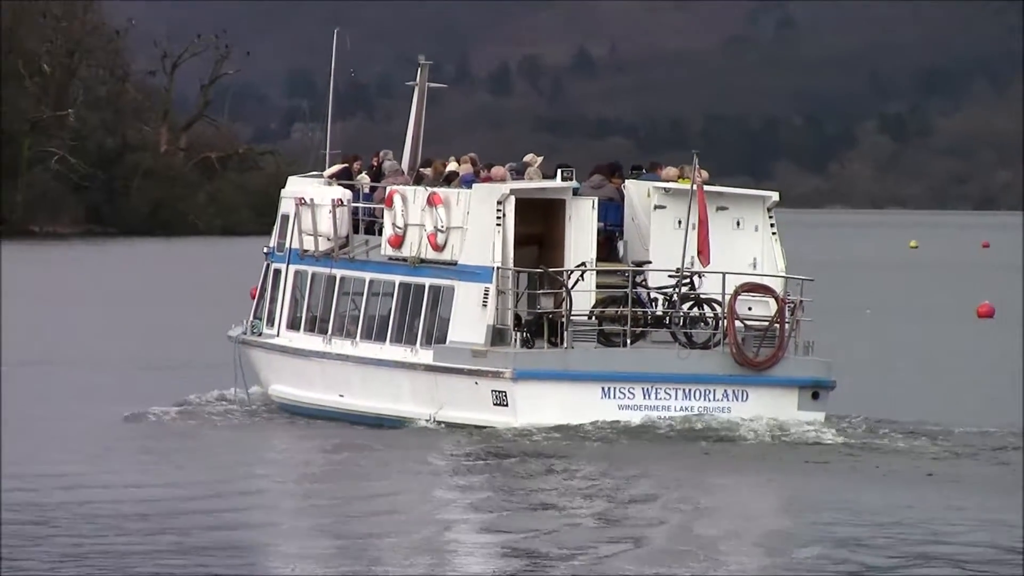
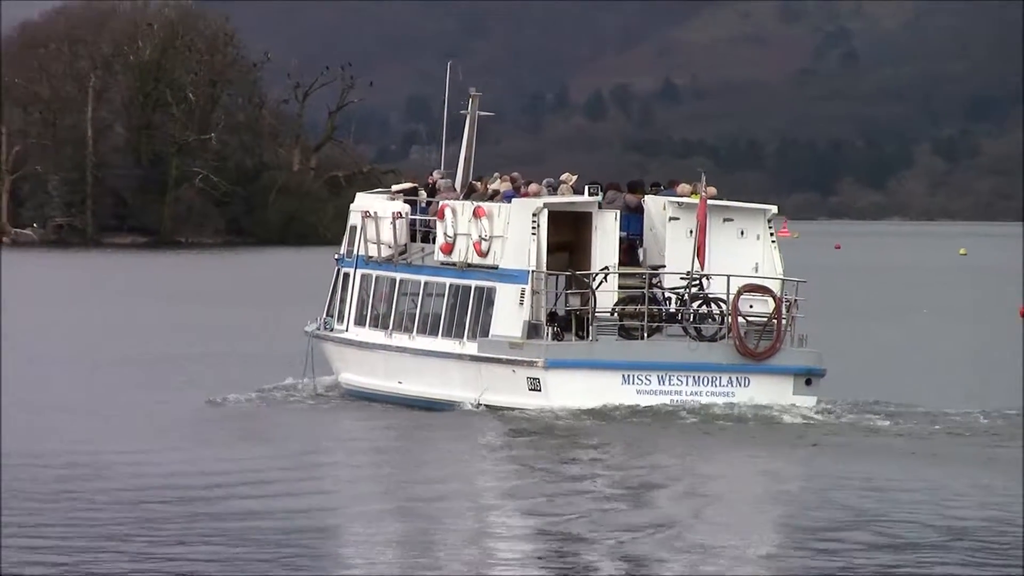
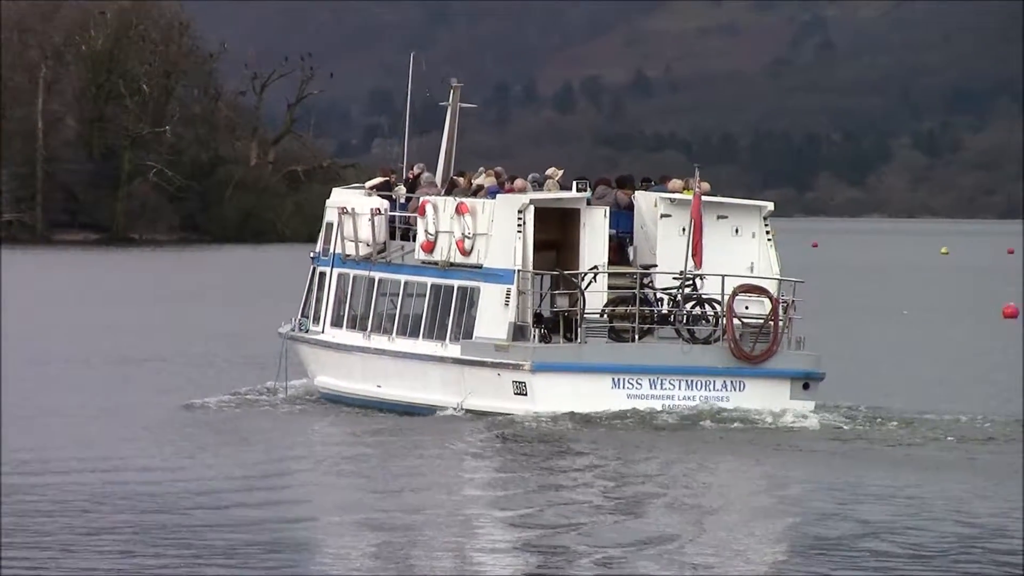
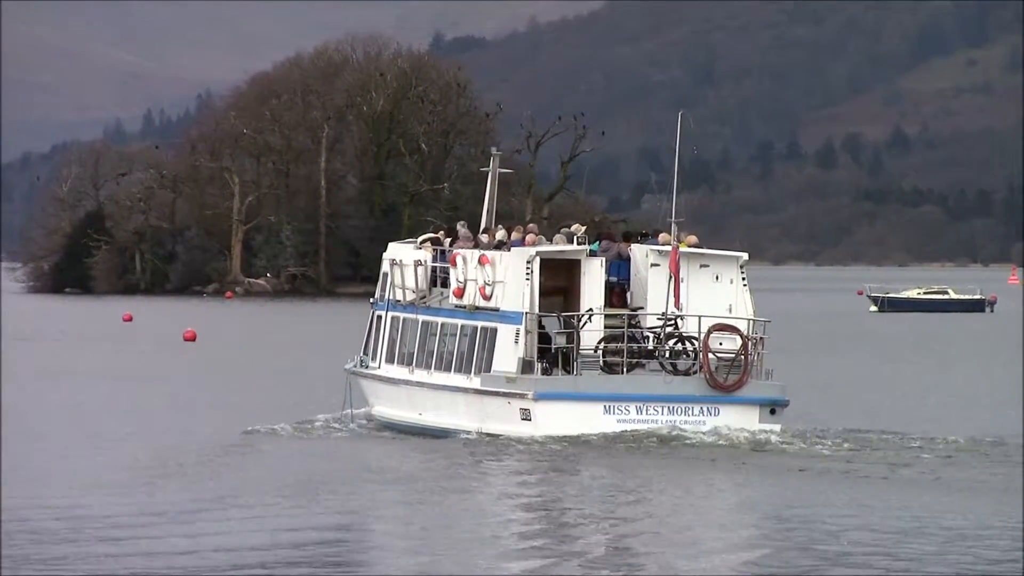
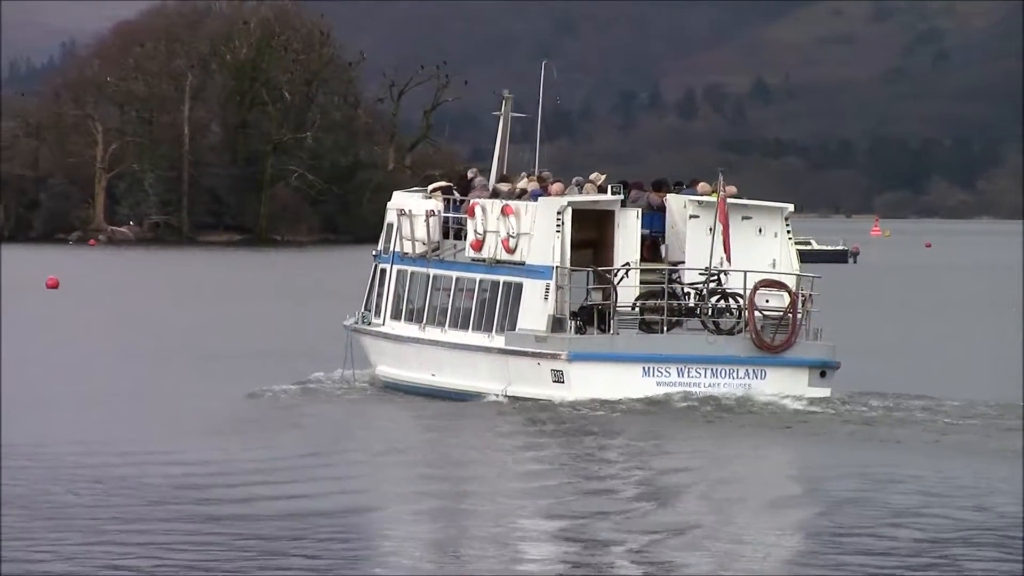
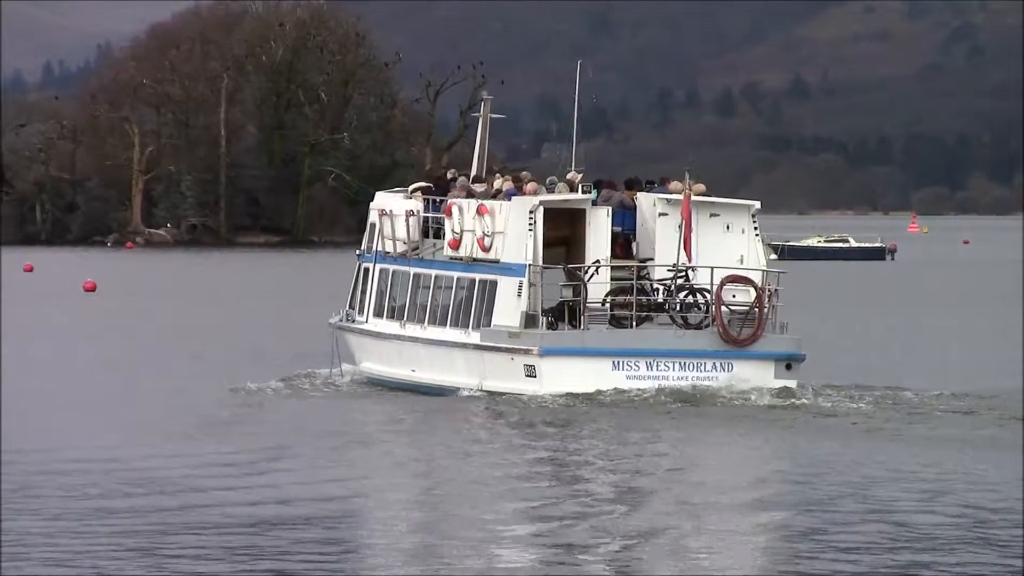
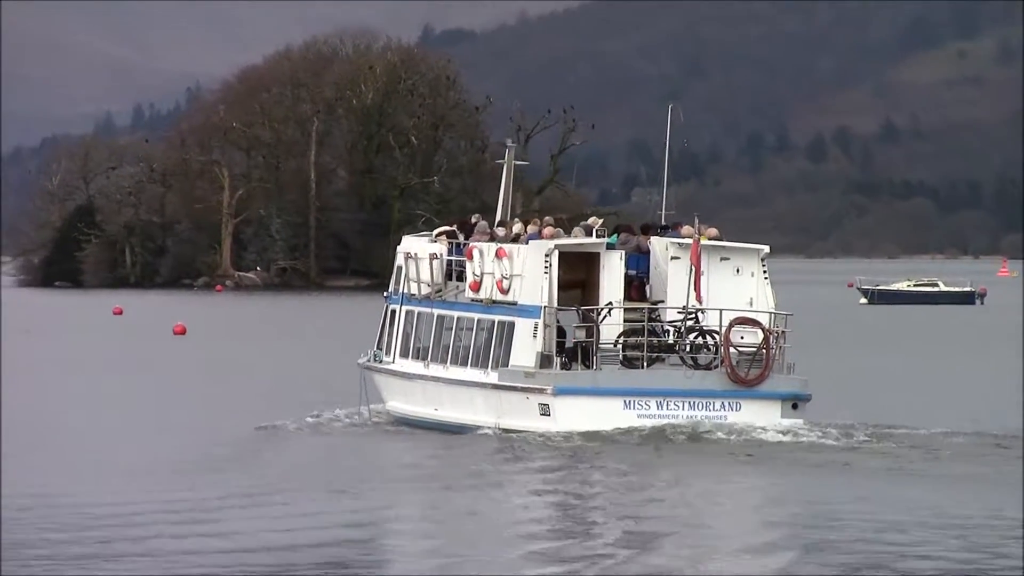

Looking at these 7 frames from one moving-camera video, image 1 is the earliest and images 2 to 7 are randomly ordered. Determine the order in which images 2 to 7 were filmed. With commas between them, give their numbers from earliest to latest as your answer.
3, 2, 5, 6, 7, 4
